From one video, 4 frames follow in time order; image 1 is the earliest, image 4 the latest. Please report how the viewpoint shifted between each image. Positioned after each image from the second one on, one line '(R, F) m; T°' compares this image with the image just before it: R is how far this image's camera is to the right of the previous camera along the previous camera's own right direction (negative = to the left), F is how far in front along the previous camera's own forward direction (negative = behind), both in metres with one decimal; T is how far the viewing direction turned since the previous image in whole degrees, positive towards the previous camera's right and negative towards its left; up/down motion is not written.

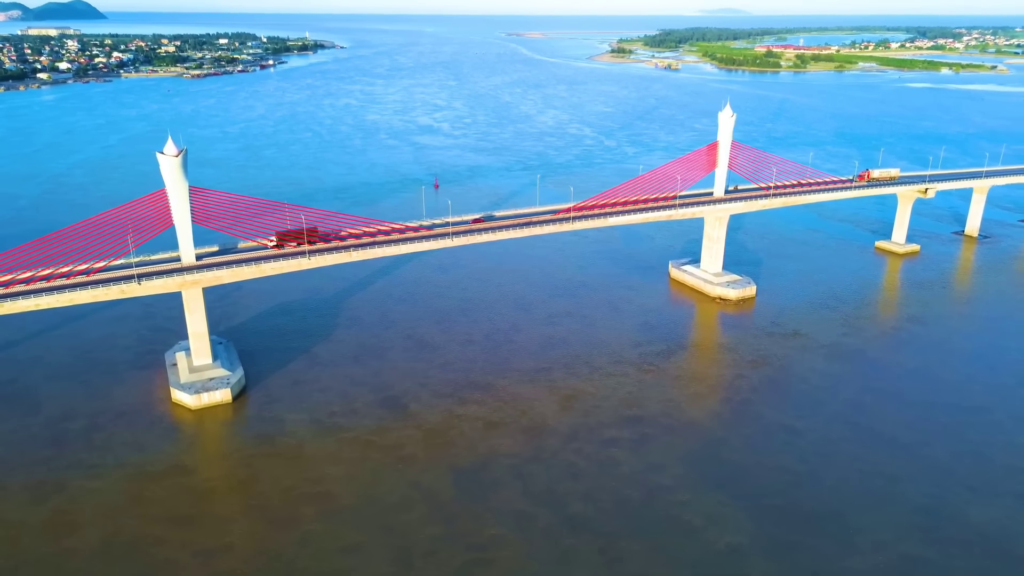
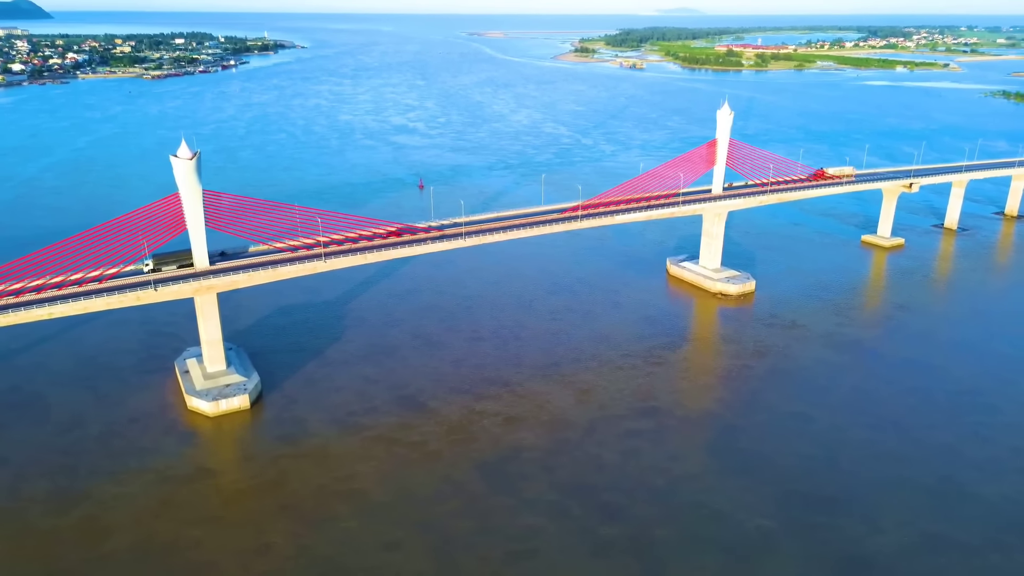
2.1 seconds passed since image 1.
(-1.5, -0.3) m; +3°
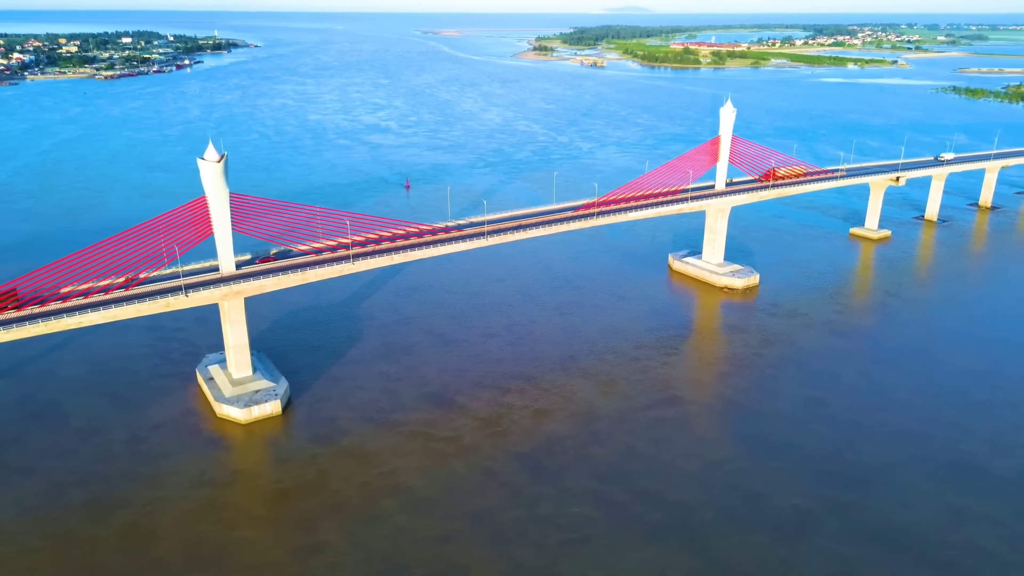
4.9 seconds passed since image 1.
(-2.0, -0.3) m; +3°
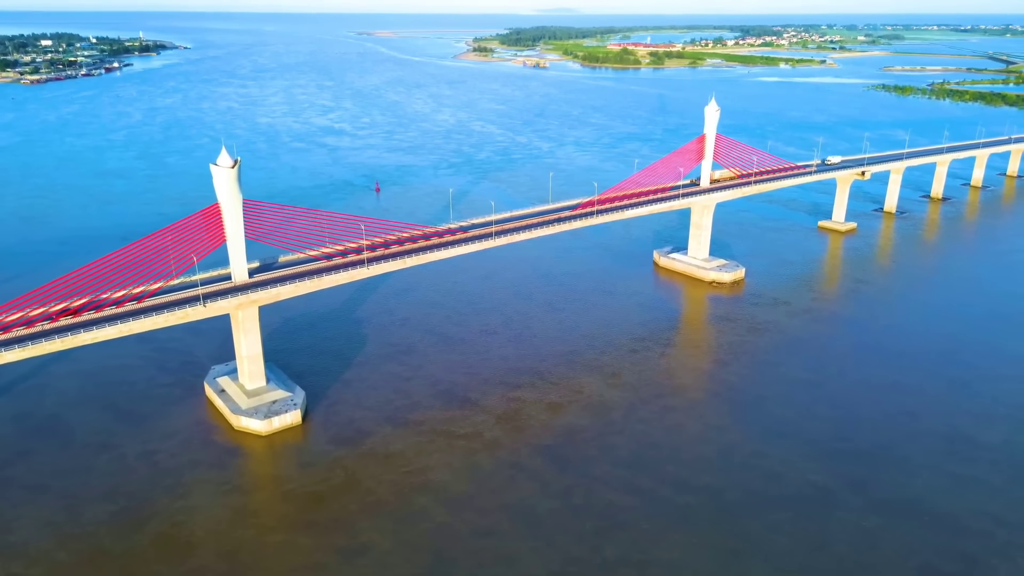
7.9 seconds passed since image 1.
(-2.1, -0.4) m; +5°
